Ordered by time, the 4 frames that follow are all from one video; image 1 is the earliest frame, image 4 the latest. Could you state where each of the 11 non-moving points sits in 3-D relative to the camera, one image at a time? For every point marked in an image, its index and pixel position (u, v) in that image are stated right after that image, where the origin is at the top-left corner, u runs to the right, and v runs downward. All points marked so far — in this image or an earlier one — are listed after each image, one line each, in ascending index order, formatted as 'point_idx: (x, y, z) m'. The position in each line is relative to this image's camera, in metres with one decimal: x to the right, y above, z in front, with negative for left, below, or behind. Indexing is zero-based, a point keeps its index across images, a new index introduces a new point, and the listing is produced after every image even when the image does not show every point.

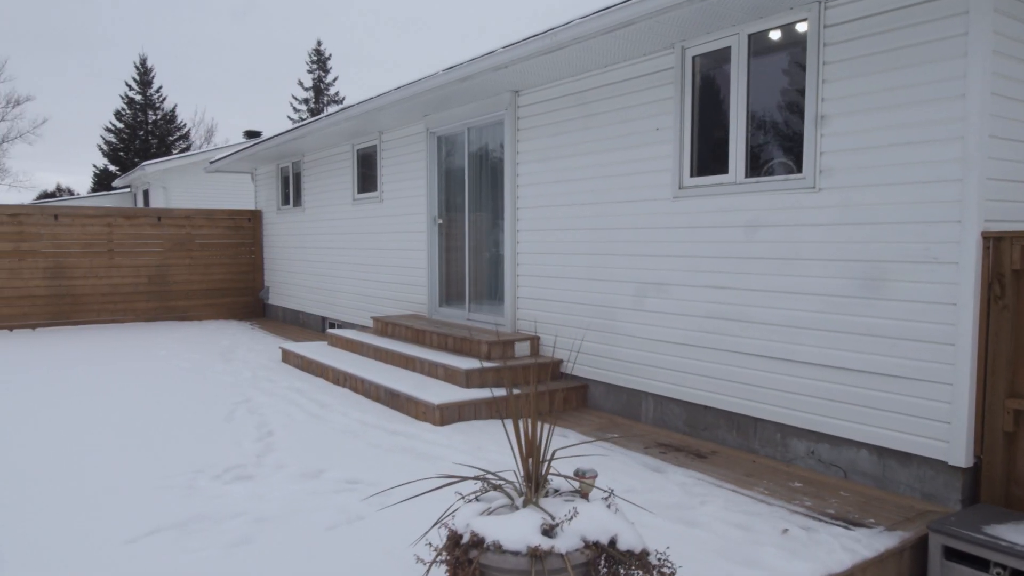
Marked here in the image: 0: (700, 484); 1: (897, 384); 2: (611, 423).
0: (+2.1, -2.2, +8.3) m
1: (+4.2, -1.0, +8.0) m
2: (+1.5, -2.0, +11.1) m
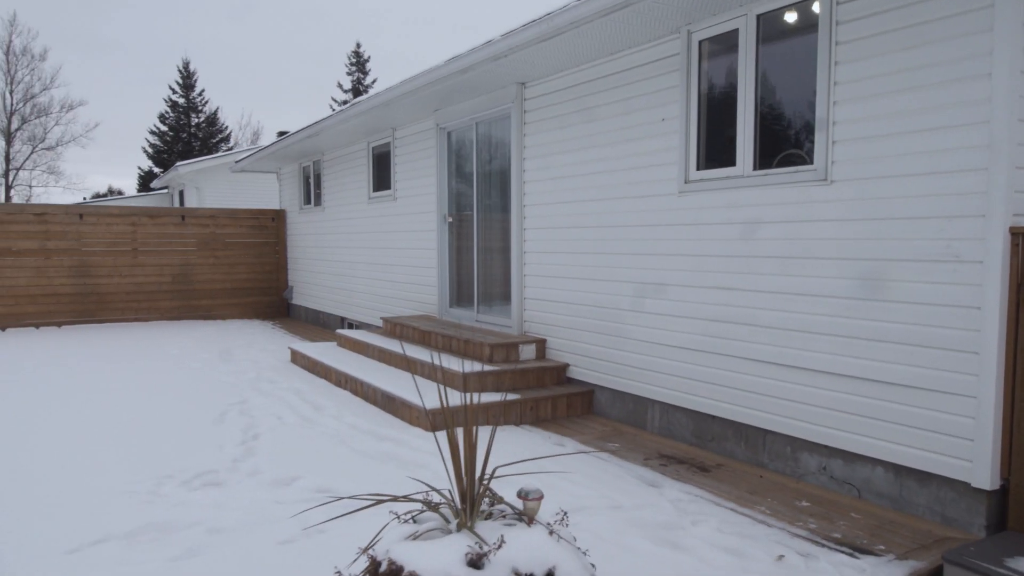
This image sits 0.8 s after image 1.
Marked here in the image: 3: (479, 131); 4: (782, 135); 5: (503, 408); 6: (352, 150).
0: (+1.9, -2.2, +7.6) m
1: (+4.0, -1.1, +7.2) m
2: (+1.5, -2.1, +10.5) m
3: (-0.6, +3.1, +14.4) m
4: (+3.1, +1.8, +8.6) m
5: (-0.1, -1.7, +10.6) m
6: (-4.3, +3.7, +19.6) m
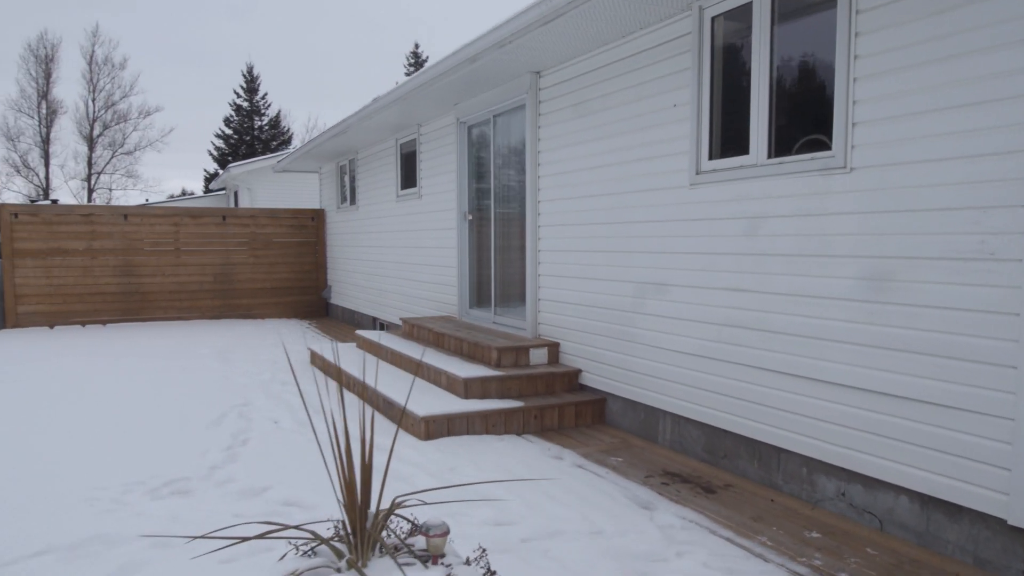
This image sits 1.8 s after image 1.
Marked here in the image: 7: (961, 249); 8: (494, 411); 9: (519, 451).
0: (+1.6, -2.2, +6.8) m
1: (+3.7, -1.1, +6.3) m
2: (+1.5, -2.1, +9.8) m
3: (-0.3, +3.1, +13.8) m
4: (+3.0, +1.8, +7.6) m
5: (-0.1, -1.7, +10.0) m
6: (-3.4, +3.7, +19.3) m
7: (+3.7, +0.3, +6.1) m
8: (-0.2, -1.7, +10.0) m
9: (+0.1, -2.1, +9.3) m
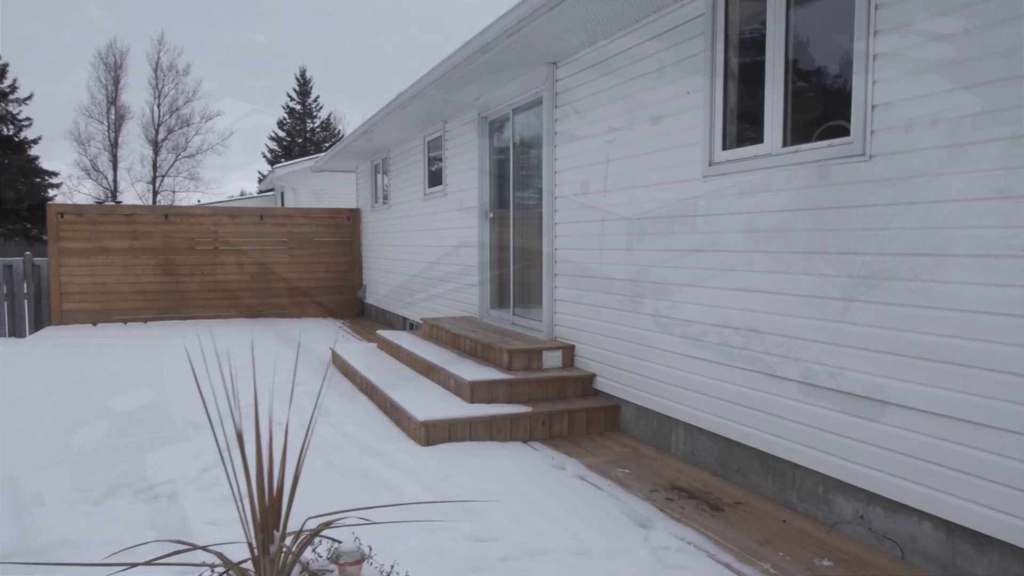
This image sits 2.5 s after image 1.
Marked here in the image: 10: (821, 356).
0: (+1.5, -2.2, +6.2) m
1: (+3.4, -1.1, +5.5) m
2: (+1.5, -2.1, +9.2) m
3: (+0.1, +3.1, +13.3) m
4: (+2.9, +1.8, +7.0) m
5: (0.0, -1.7, +9.6) m
6: (-2.6, +3.7, +19.1) m
7: (+3.5, +0.3, +5.4) m
8: (-0.2, -1.7, +9.5) m
9: (+0.1, -2.0, +8.8) m
10: (+2.9, -0.6, +6.9) m
